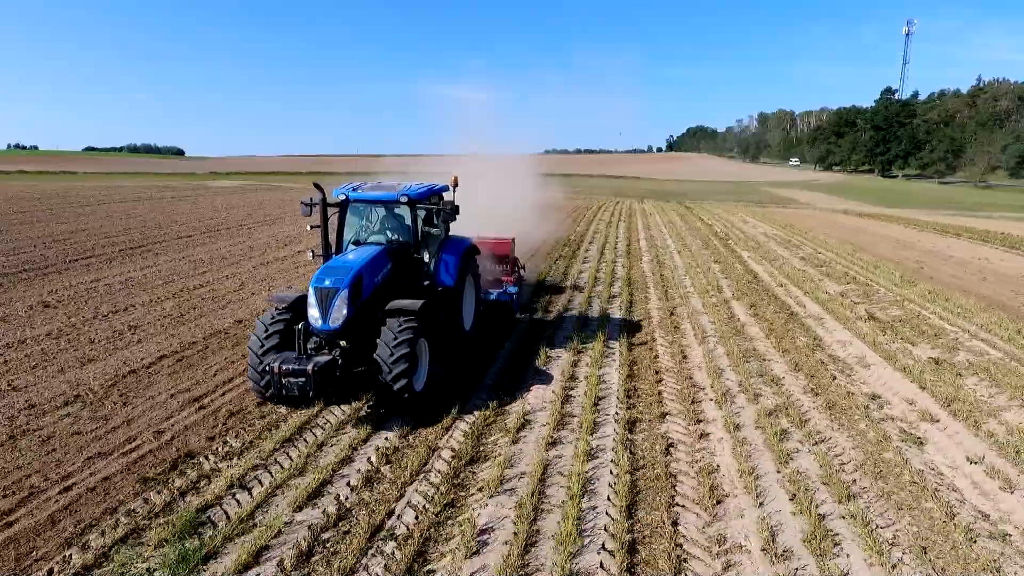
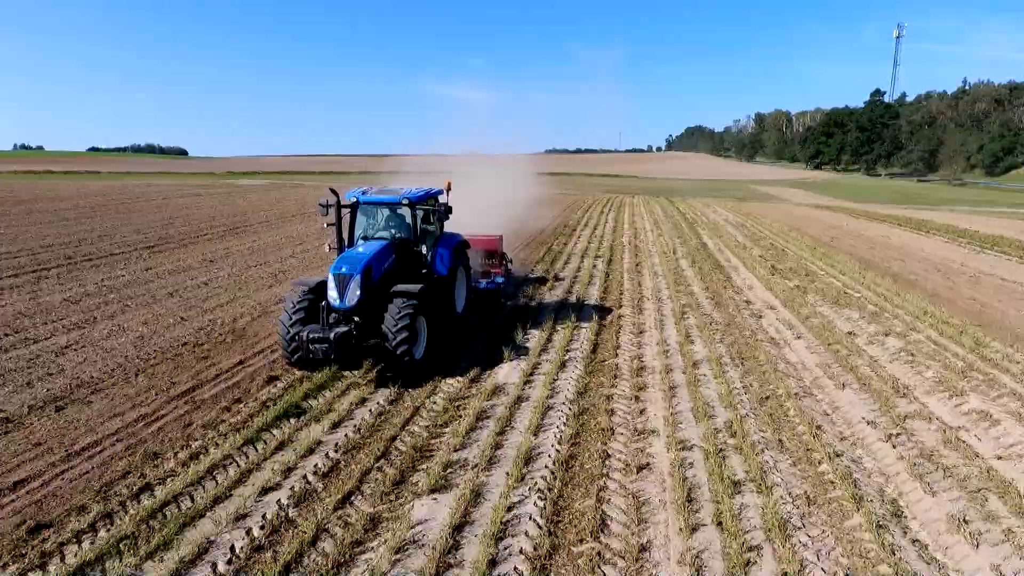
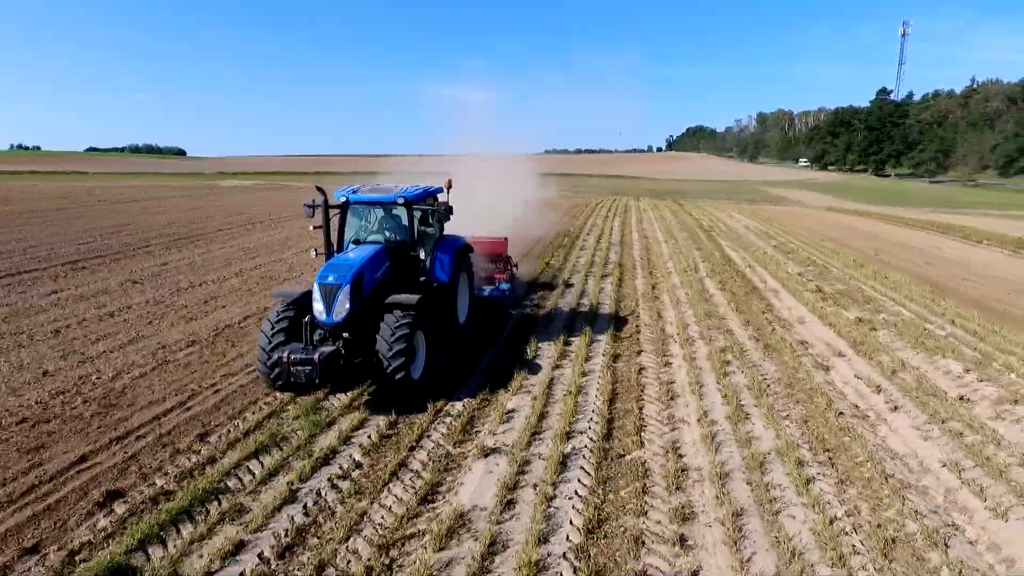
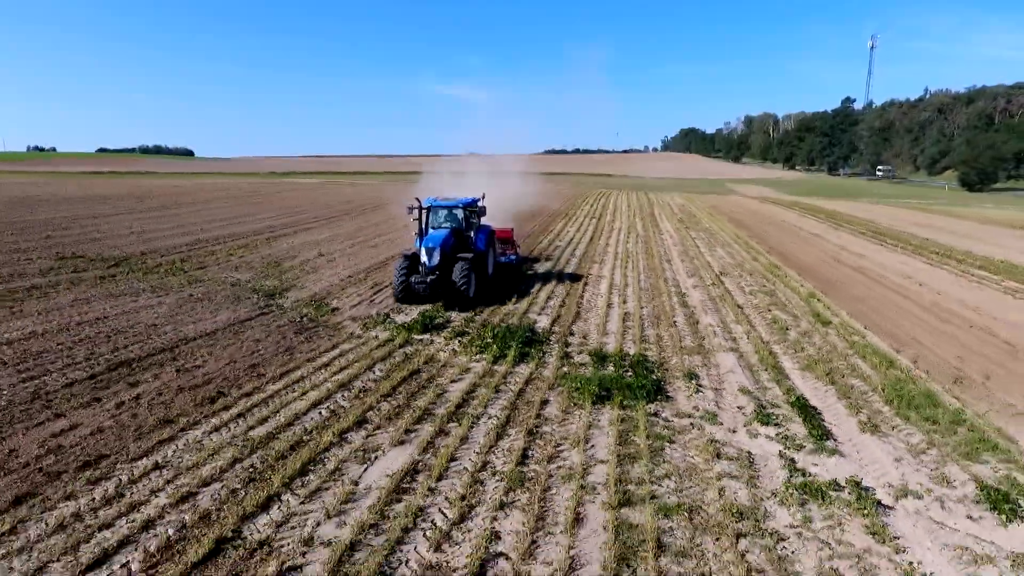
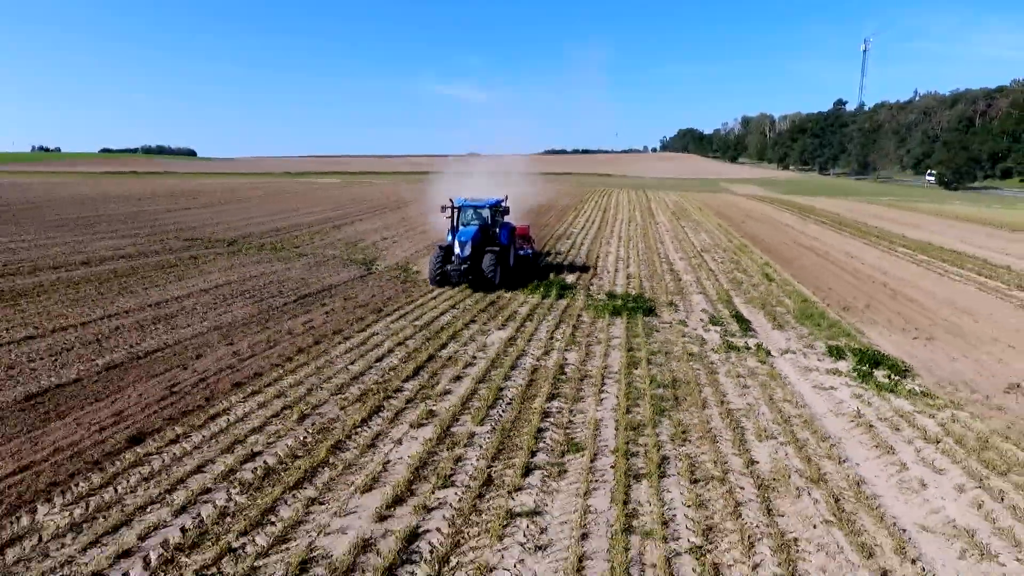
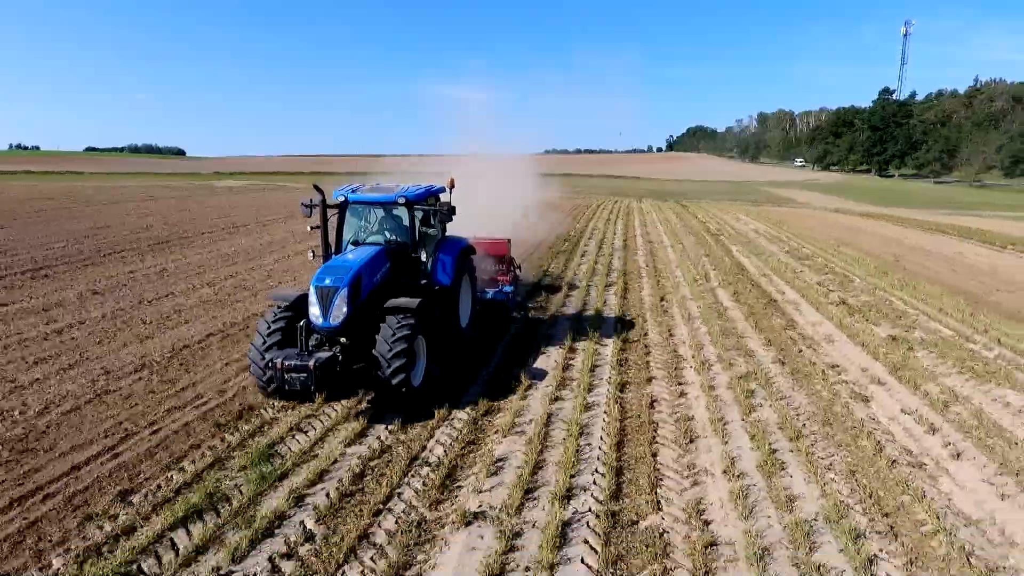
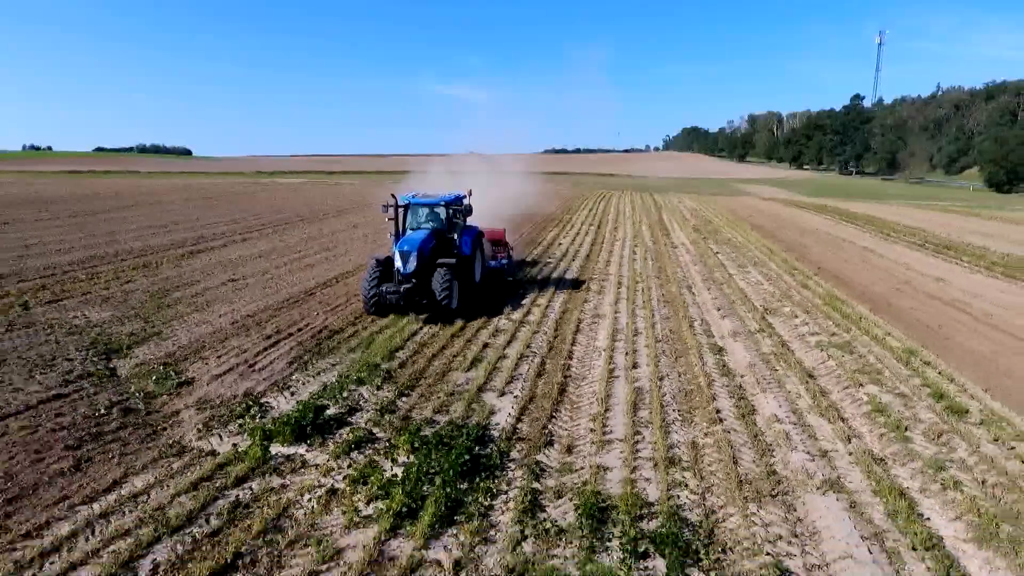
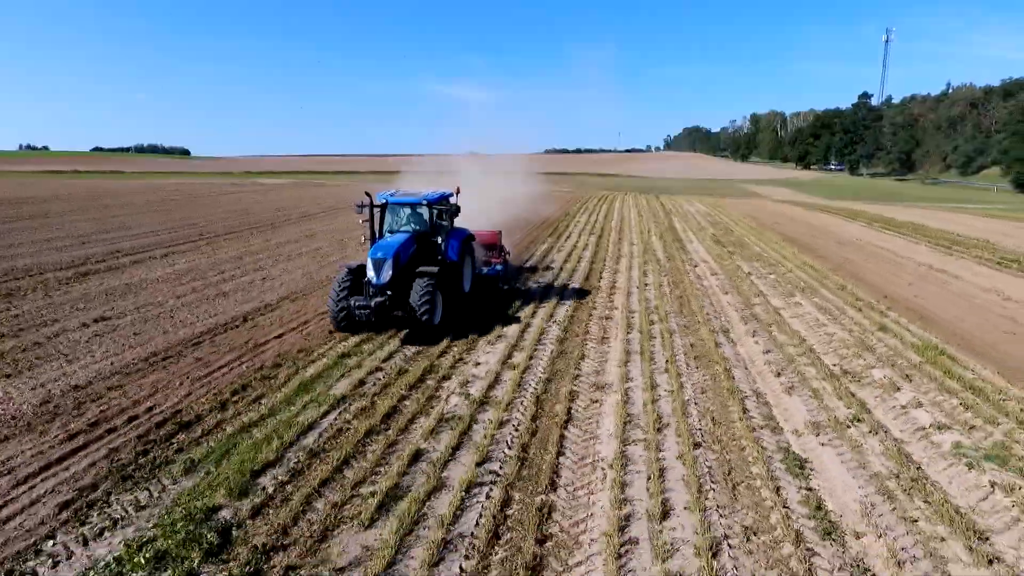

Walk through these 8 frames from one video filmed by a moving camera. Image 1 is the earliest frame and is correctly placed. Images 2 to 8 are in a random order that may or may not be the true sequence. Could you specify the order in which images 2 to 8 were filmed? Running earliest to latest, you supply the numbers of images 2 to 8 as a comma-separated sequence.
6, 3, 2, 8, 7, 4, 5
